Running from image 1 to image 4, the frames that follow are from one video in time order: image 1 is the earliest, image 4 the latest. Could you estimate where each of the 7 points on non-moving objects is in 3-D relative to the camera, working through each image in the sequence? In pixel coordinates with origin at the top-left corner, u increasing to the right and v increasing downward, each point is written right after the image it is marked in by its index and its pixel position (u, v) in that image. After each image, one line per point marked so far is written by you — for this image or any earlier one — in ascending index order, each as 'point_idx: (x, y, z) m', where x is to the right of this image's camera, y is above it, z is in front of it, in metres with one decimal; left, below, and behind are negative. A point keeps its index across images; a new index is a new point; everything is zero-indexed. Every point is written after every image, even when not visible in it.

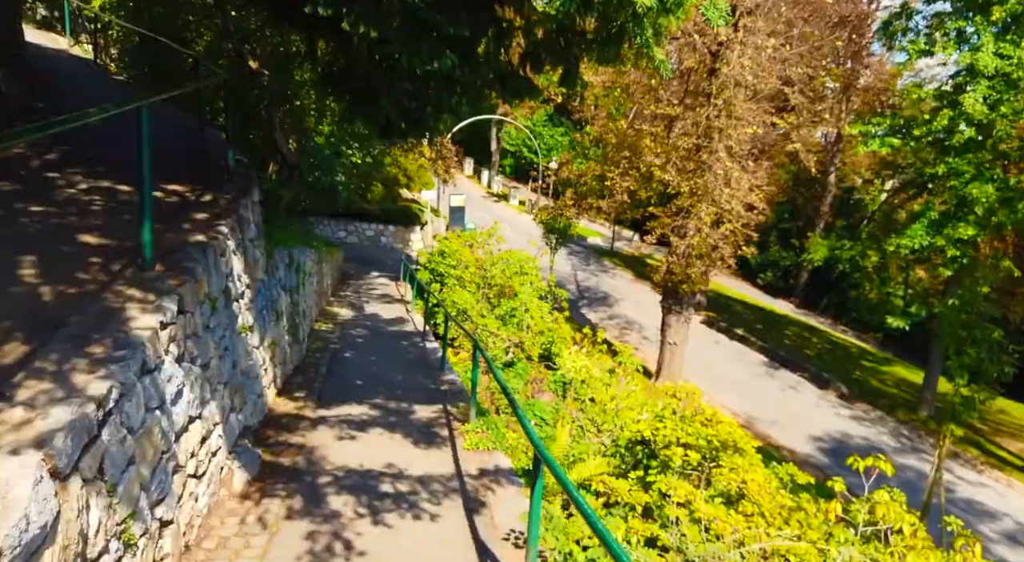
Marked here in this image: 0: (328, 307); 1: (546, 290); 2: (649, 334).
0: (-2.7, -0.4, +9.8) m
1: (+0.6, -0.2, +11.9) m
2: (+3.4, -1.3, +16.5) m
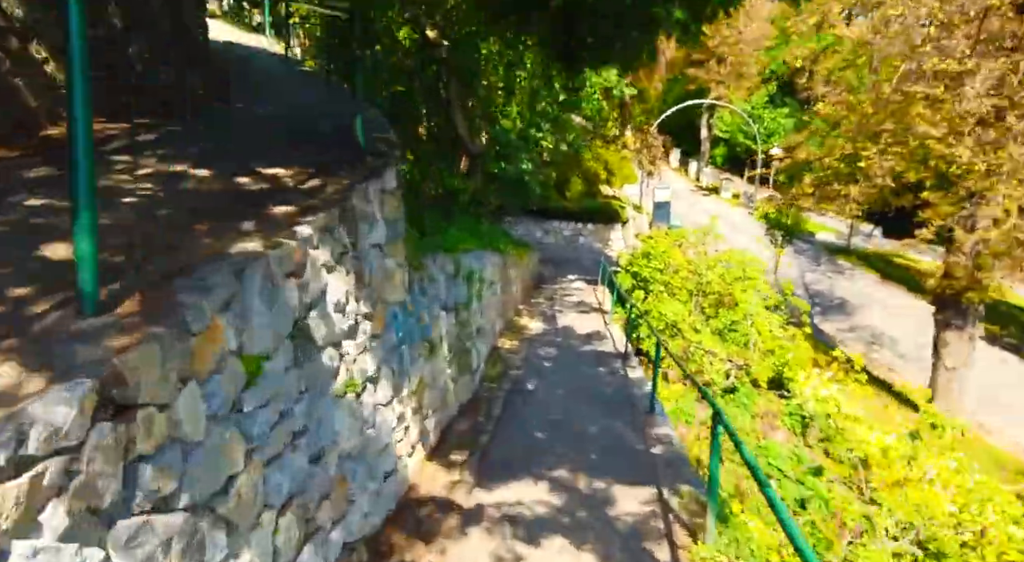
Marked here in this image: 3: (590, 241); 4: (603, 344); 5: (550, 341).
0: (0.0, -0.5, +8.7) m
1: (+3.9, -0.3, +9.7) m
2: (+7.9, -1.4, +13.3) m
3: (+2.2, +1.1, +18.8) m
4: (+1.0, -0.7, +7.3) m
5: (+0.4, -0.7, +7.3) m
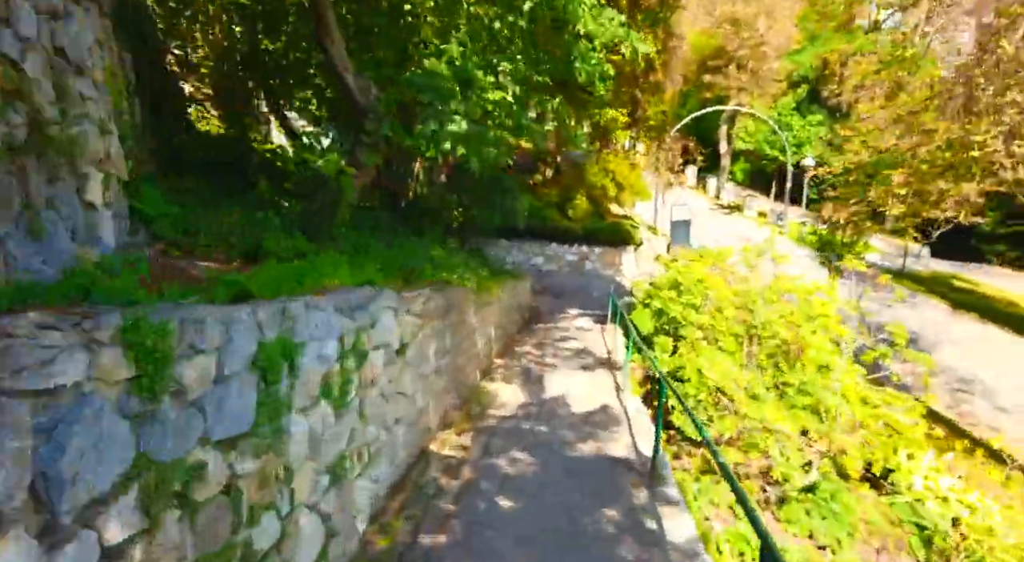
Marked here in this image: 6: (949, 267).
0: (-0.3, -0.9, +5.8) m
1: (+3.6, -0.7, +6.8) m
2: (+7.7, -1.9, +10.3) m
3: (+2.1, +0.3, +16.0) m
4: (+0.7, -1.0, +4.4) m
5: (+0.1, -1.0, +4.4) m
6: (+13.0, +0.4, +19.8) m
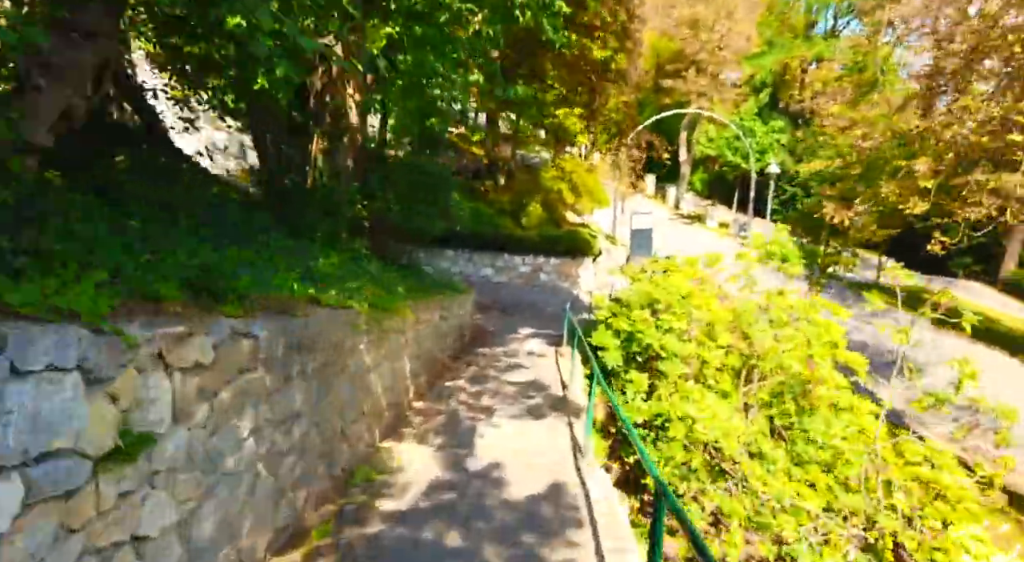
0: (-0.8, -1.0, +4.1) m
1: (+3.0, -0.8, +5.3) m
2: (+6.9, -2.1, +9.0) m
3: (+0.9, 0.0, +14.4) m
4: (+0.2, -1.1, +2.7) m
5: (-0.3, -1.1, +2.7) m
6: (+11.6, +0.1, +18.9) m
